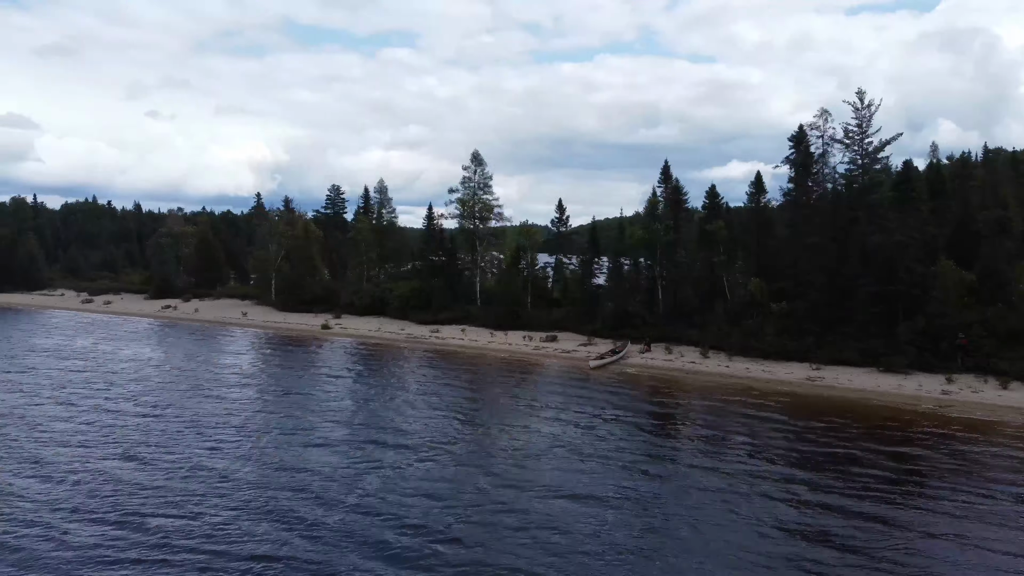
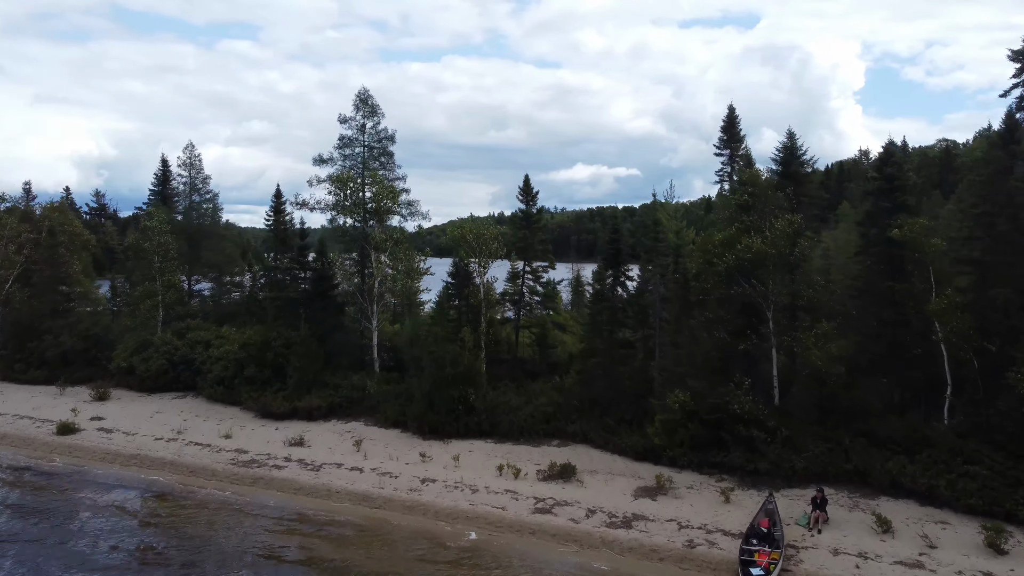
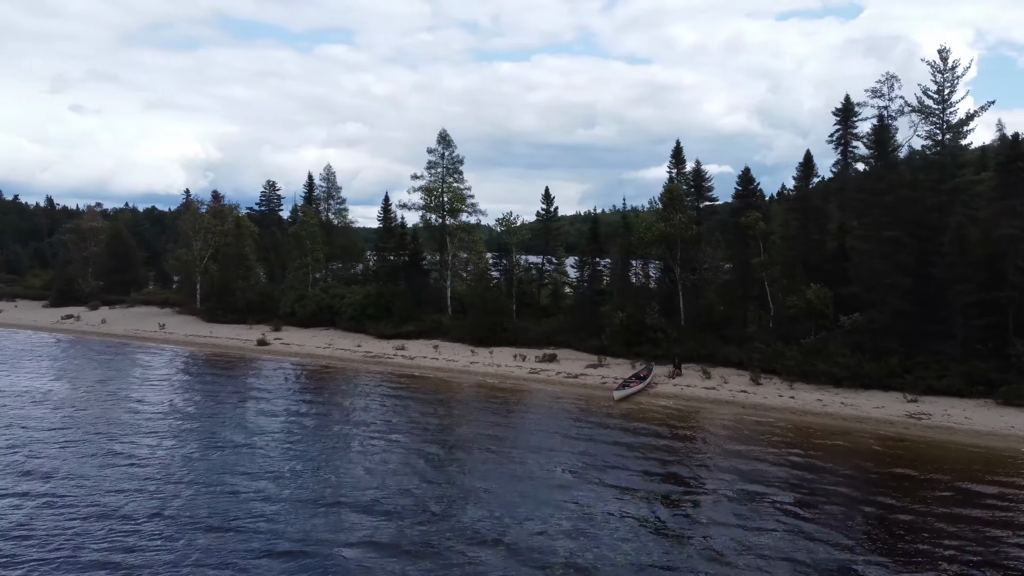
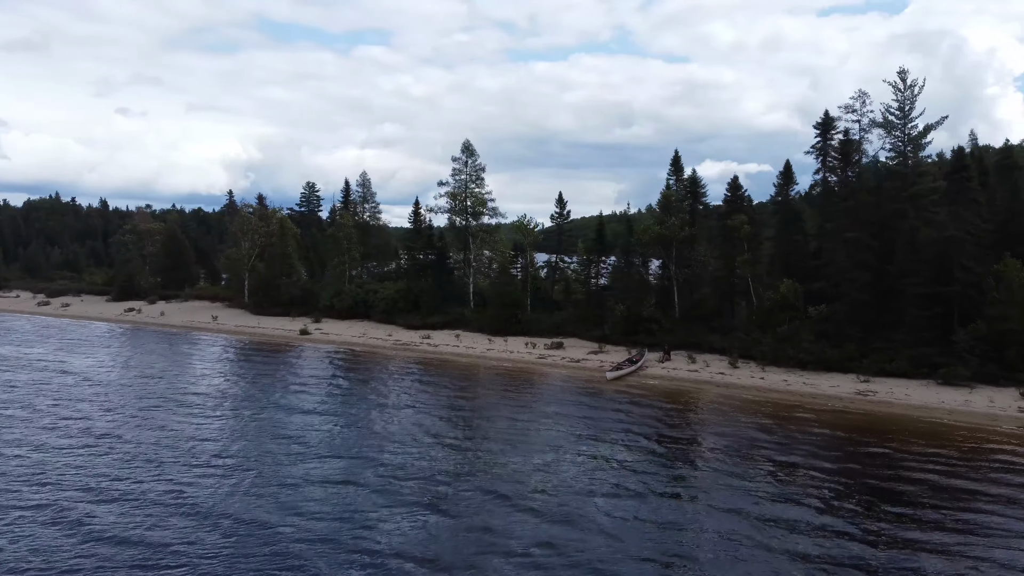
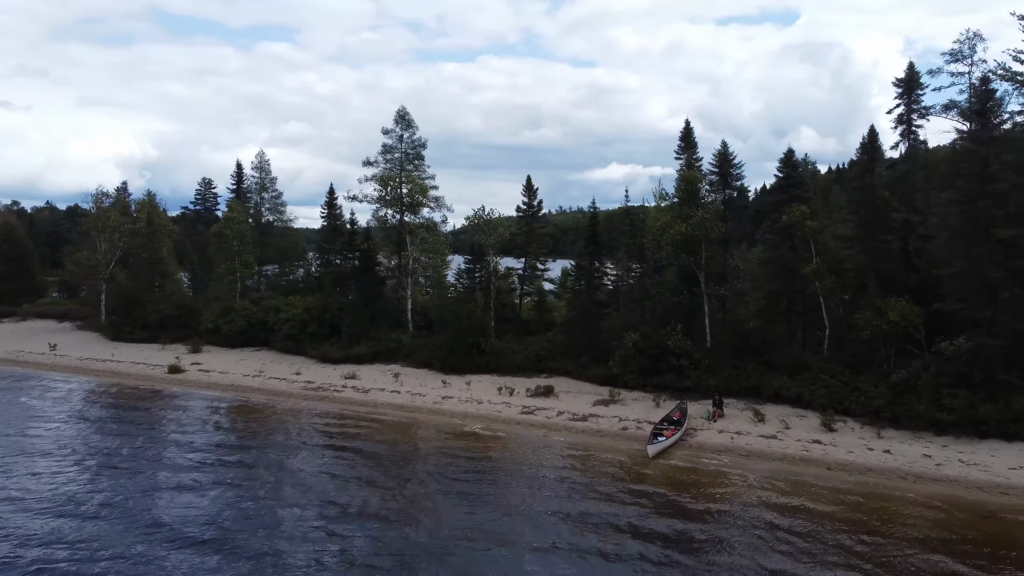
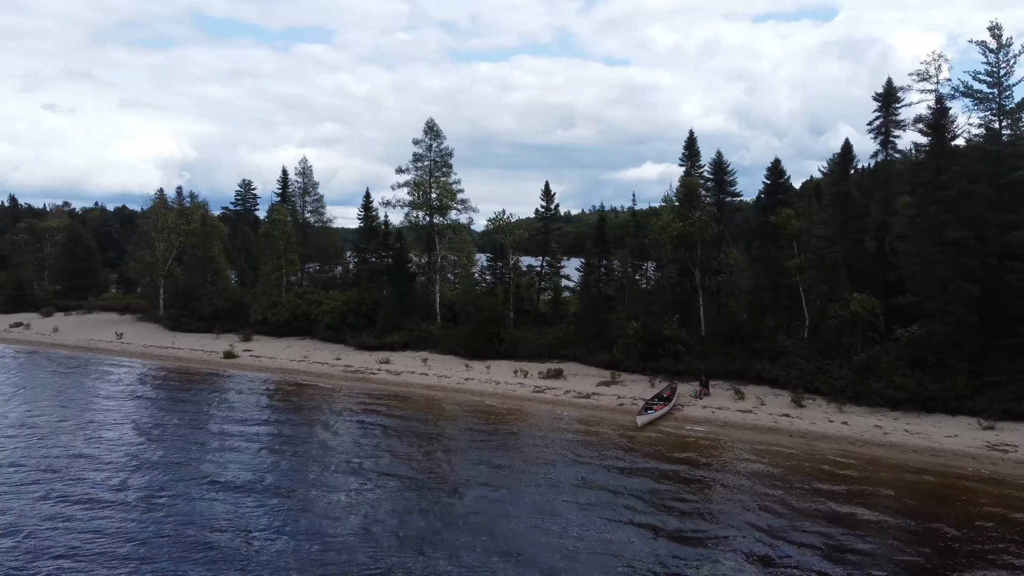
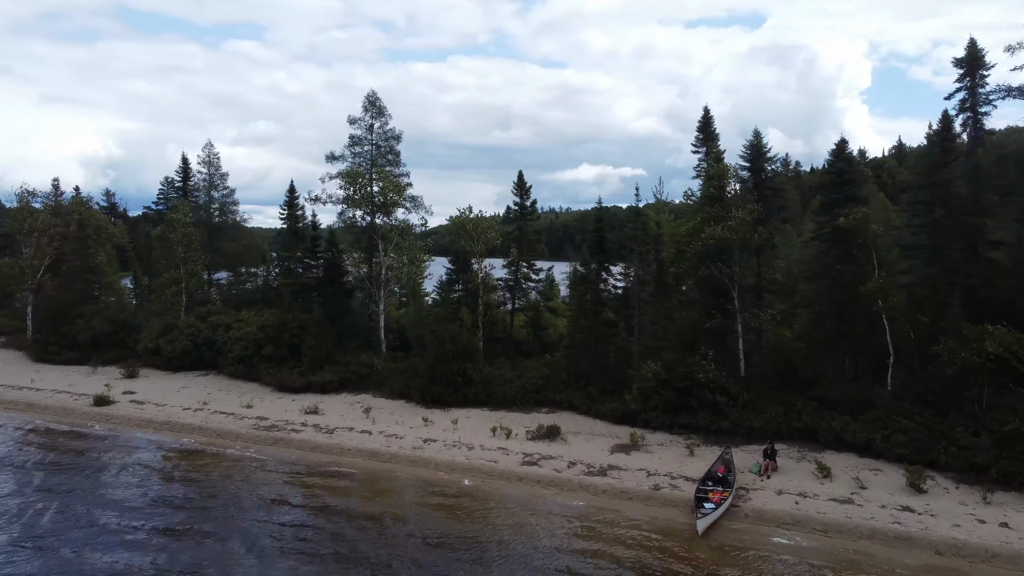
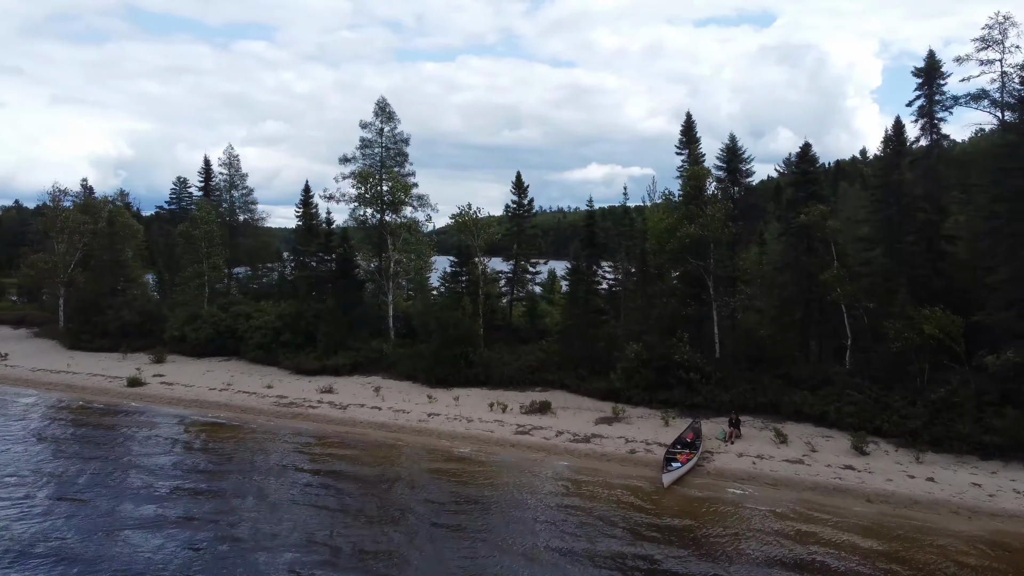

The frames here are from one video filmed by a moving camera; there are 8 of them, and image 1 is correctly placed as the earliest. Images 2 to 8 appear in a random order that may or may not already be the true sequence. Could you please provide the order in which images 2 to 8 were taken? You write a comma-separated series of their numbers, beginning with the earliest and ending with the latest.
4, 3, 6, 5, 8, 7, 2
